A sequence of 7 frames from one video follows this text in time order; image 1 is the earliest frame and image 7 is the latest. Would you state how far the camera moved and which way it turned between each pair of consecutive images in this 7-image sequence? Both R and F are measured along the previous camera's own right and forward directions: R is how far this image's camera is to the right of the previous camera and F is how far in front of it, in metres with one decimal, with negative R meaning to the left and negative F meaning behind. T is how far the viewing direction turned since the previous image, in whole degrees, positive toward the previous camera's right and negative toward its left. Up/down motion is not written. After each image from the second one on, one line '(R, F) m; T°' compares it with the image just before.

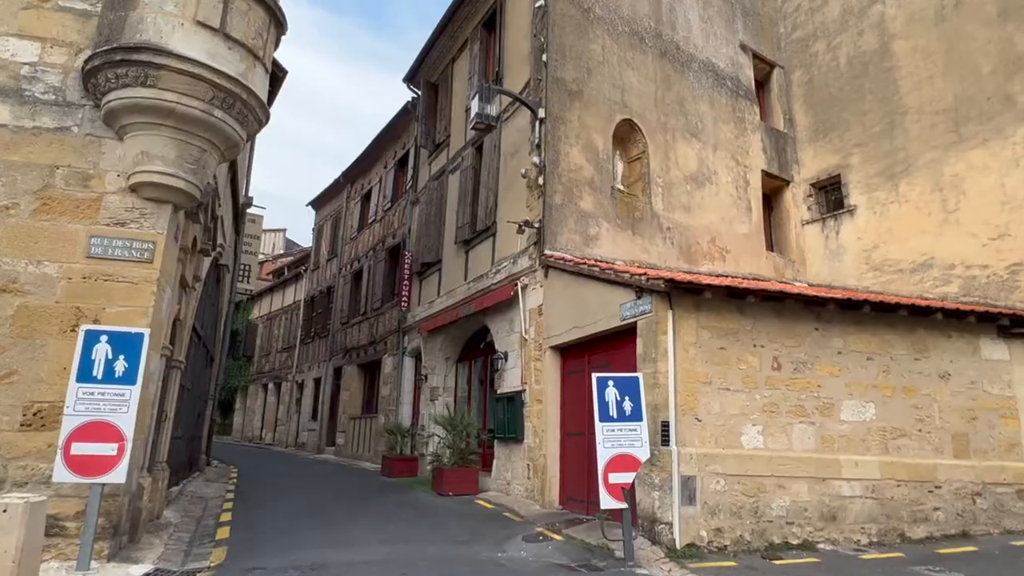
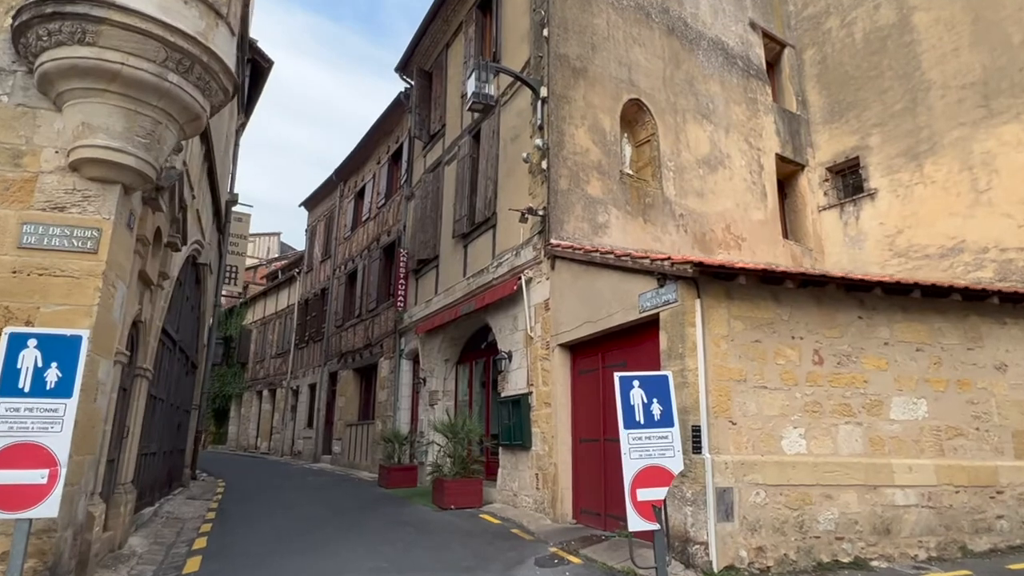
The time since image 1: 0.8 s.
(-0.1, +0.7) m; 0°
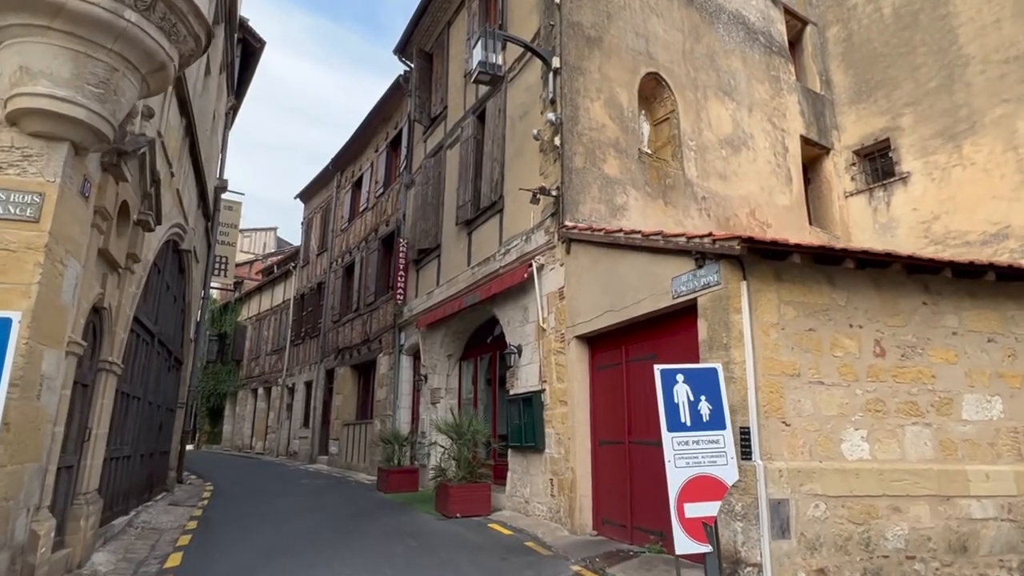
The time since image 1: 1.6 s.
(-0.1, +0.7) m; 0°
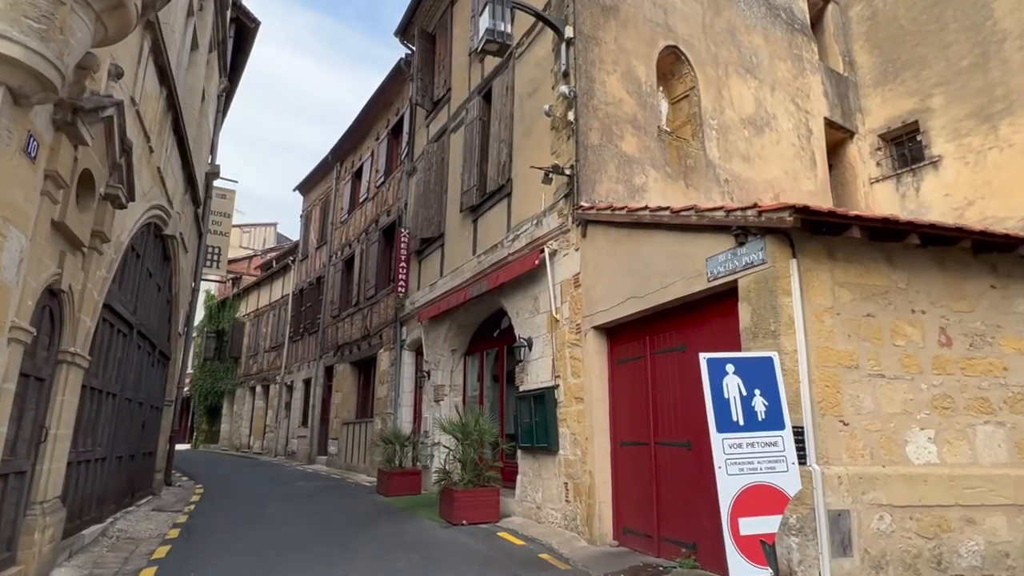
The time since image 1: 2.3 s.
(-0.1, +0.6) m; 0°
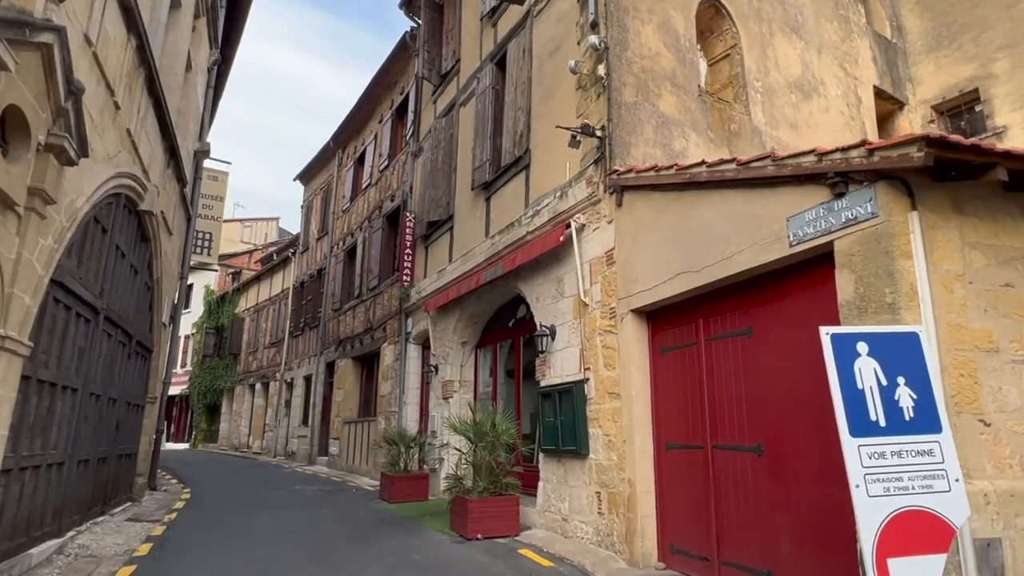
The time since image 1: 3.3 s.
(-0.2, +0.9) m; 0°
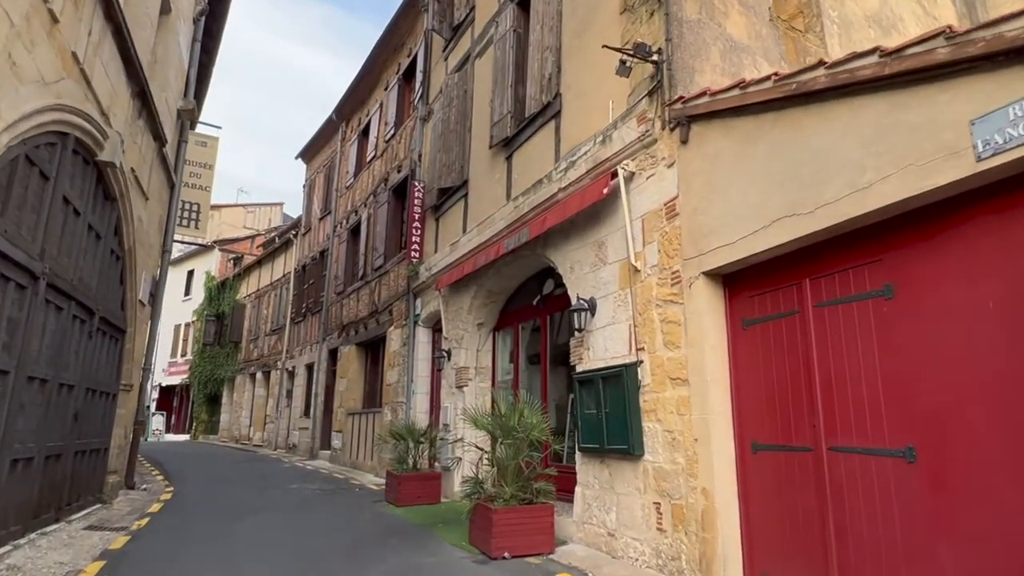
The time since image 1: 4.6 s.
(-0.2, +1.1) m; -1°
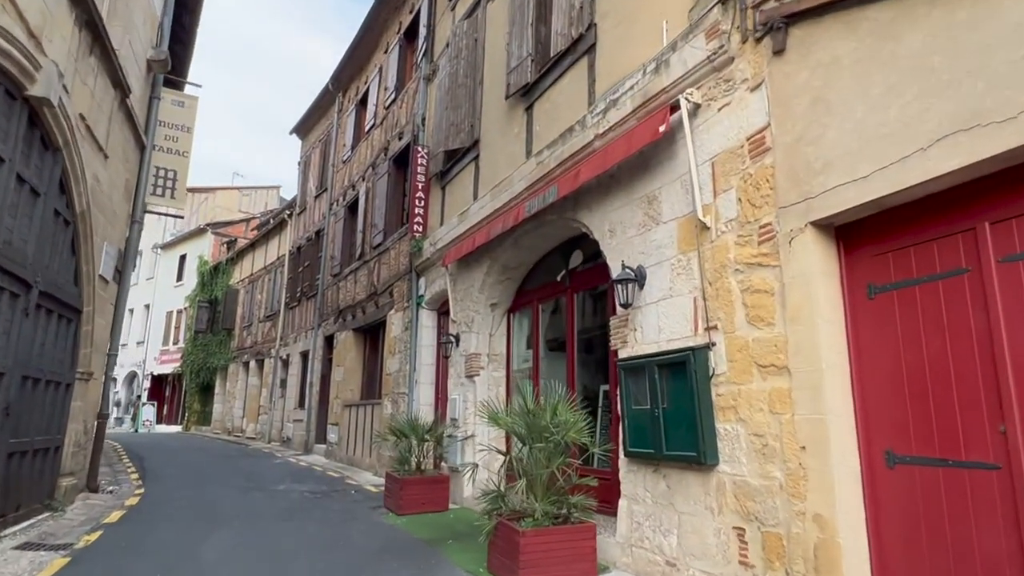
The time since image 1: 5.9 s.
(-0.2, +1.1) m; 0°
